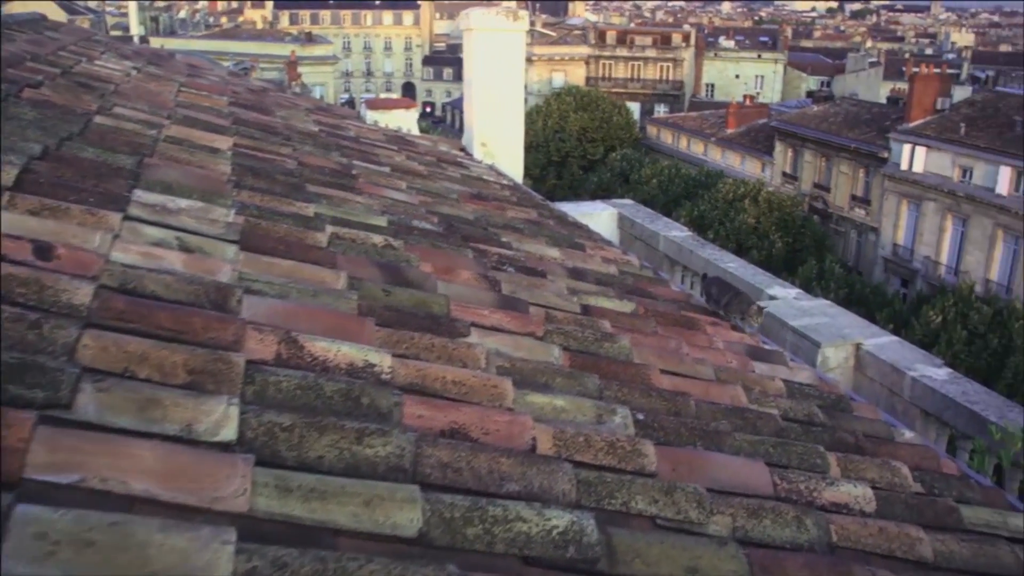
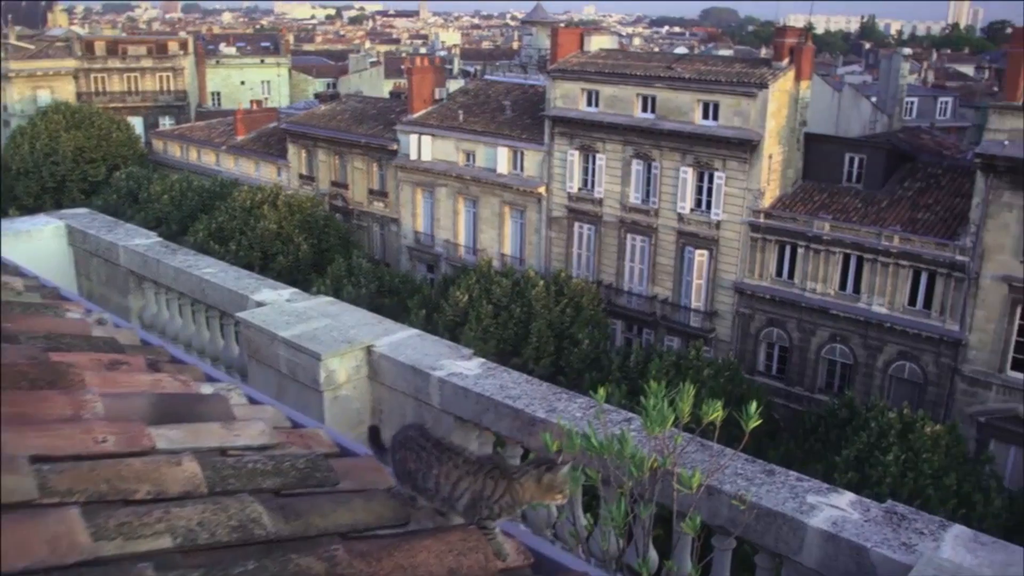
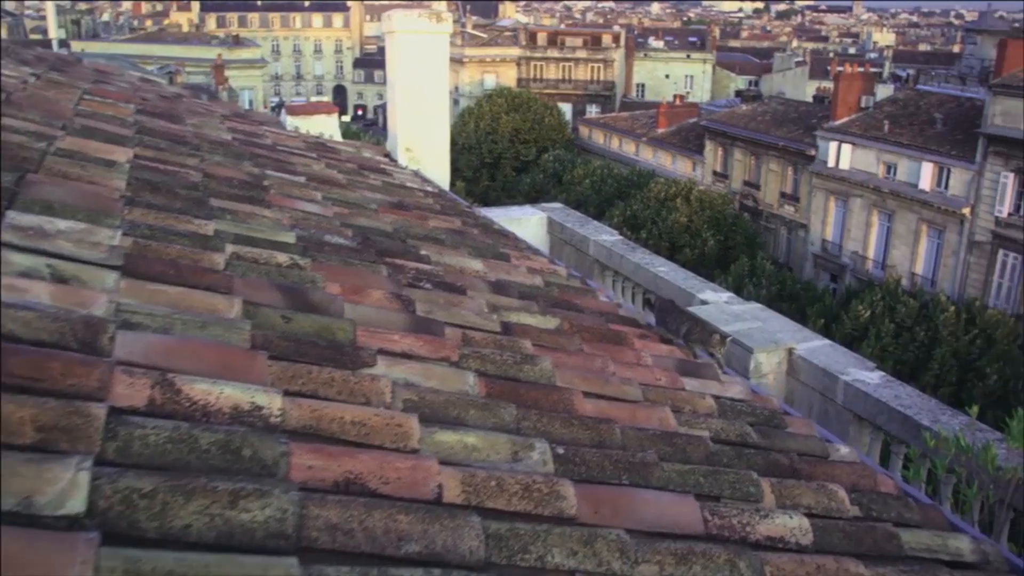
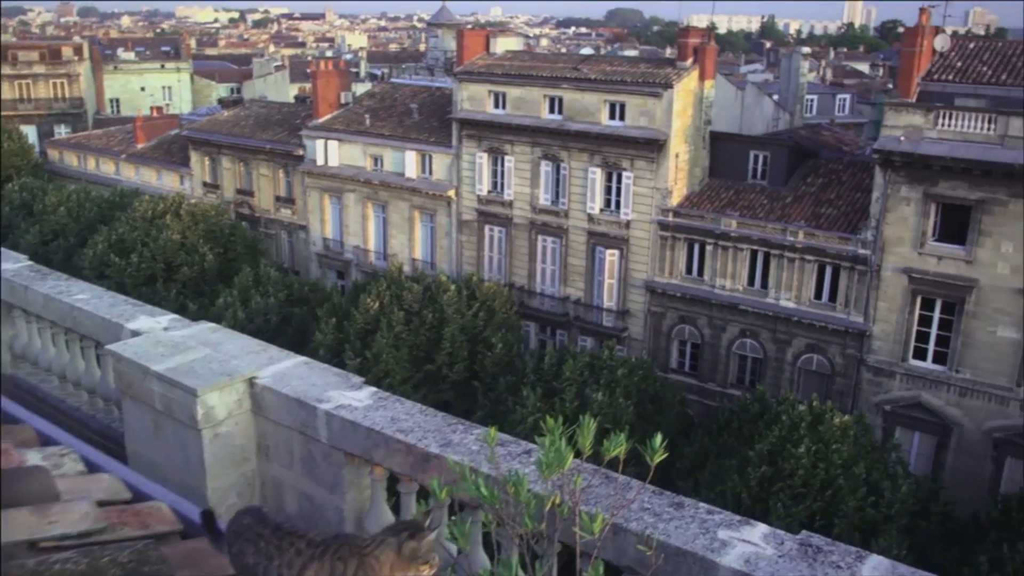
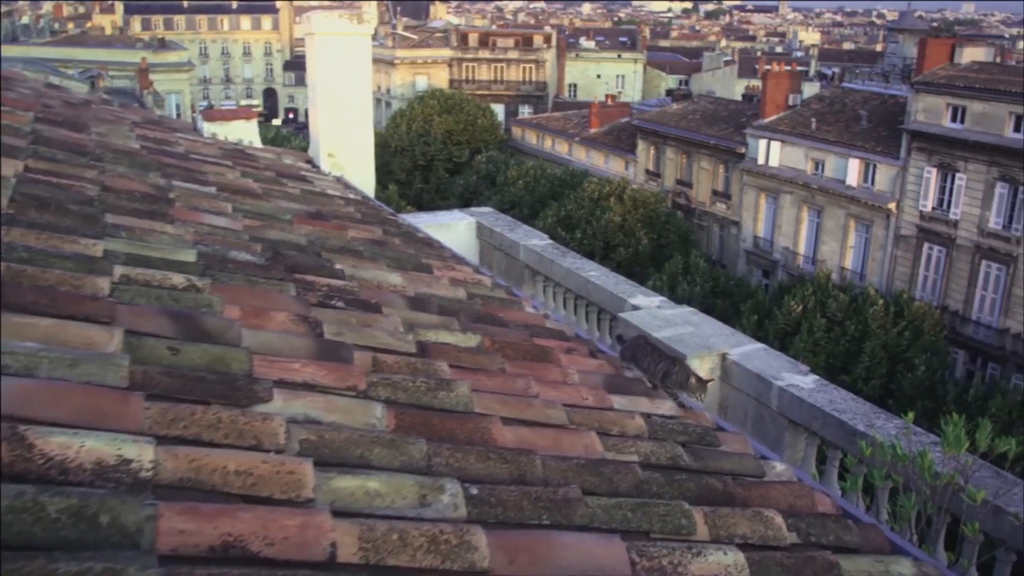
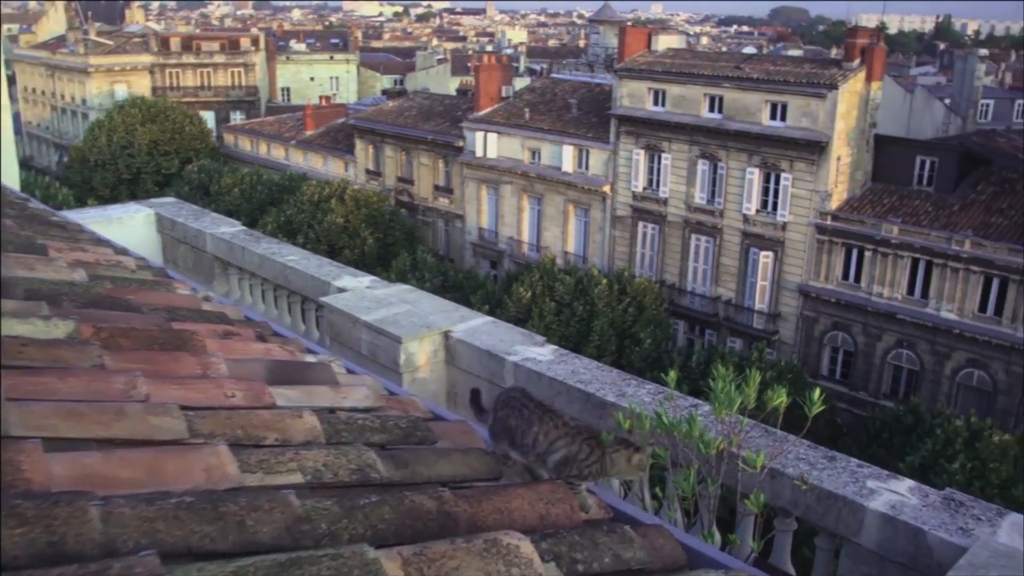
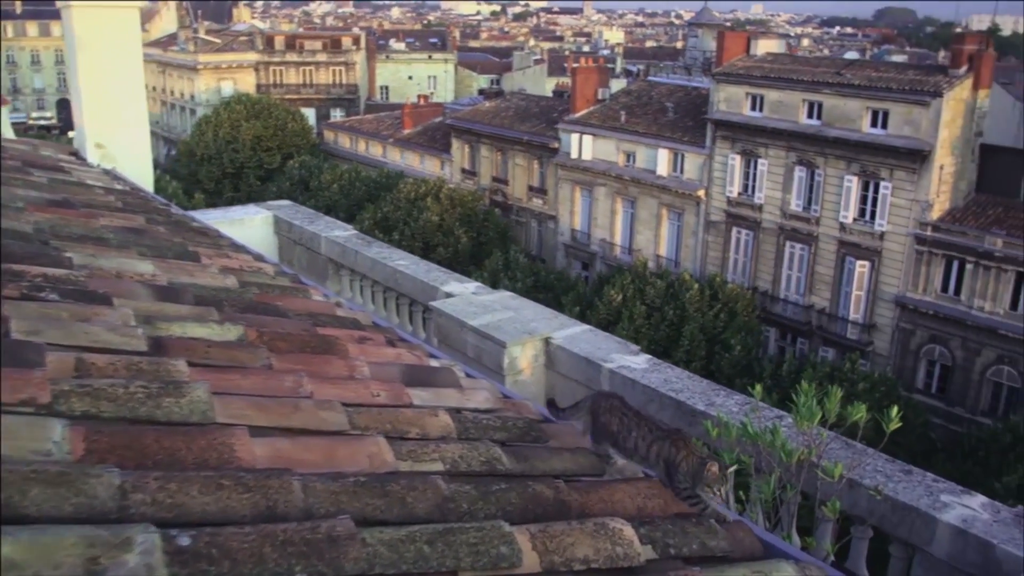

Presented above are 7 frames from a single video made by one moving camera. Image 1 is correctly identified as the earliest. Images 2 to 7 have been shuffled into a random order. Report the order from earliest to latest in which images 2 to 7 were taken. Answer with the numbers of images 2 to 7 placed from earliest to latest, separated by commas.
3, 5, 7, 6, 2, 4
